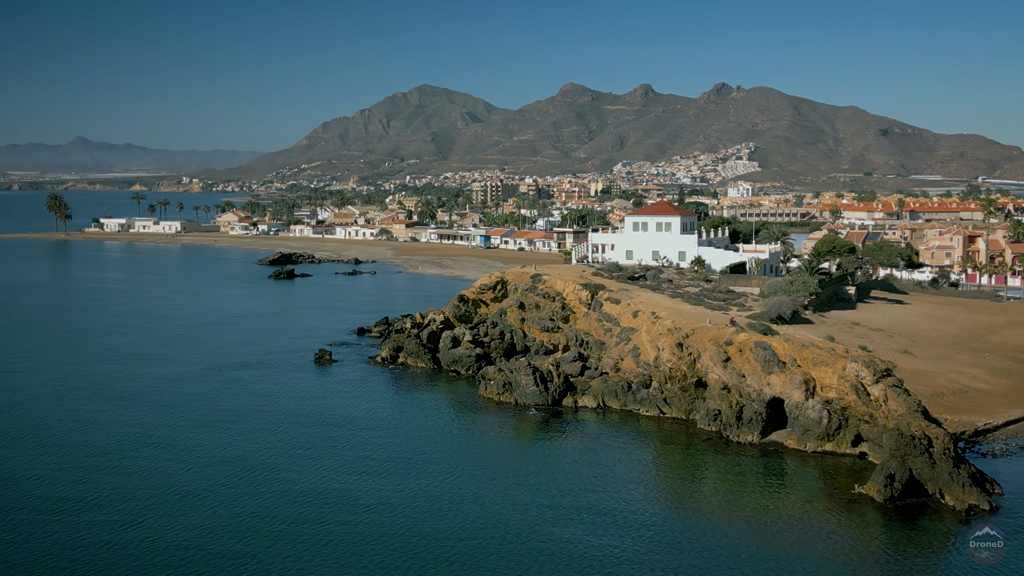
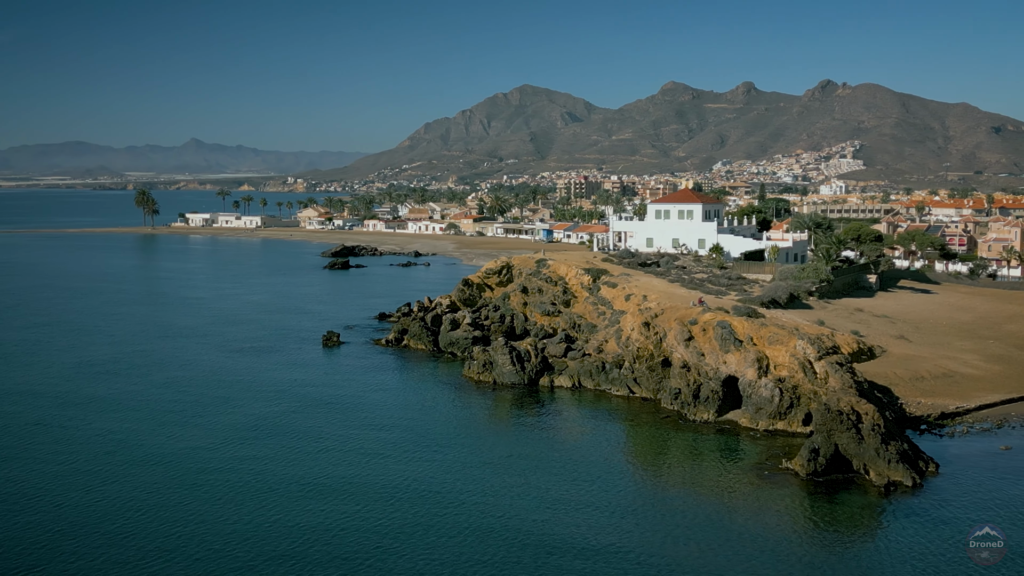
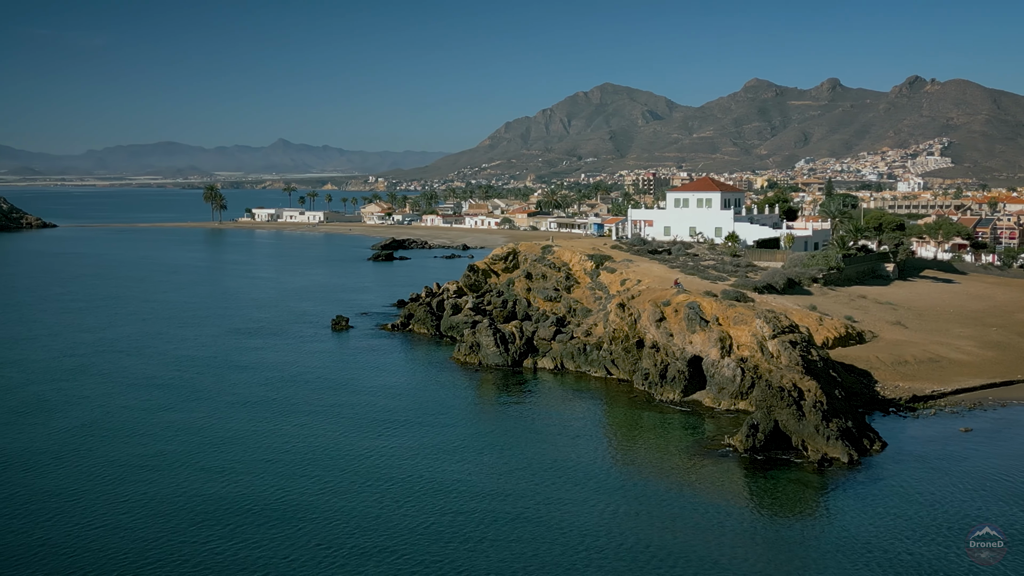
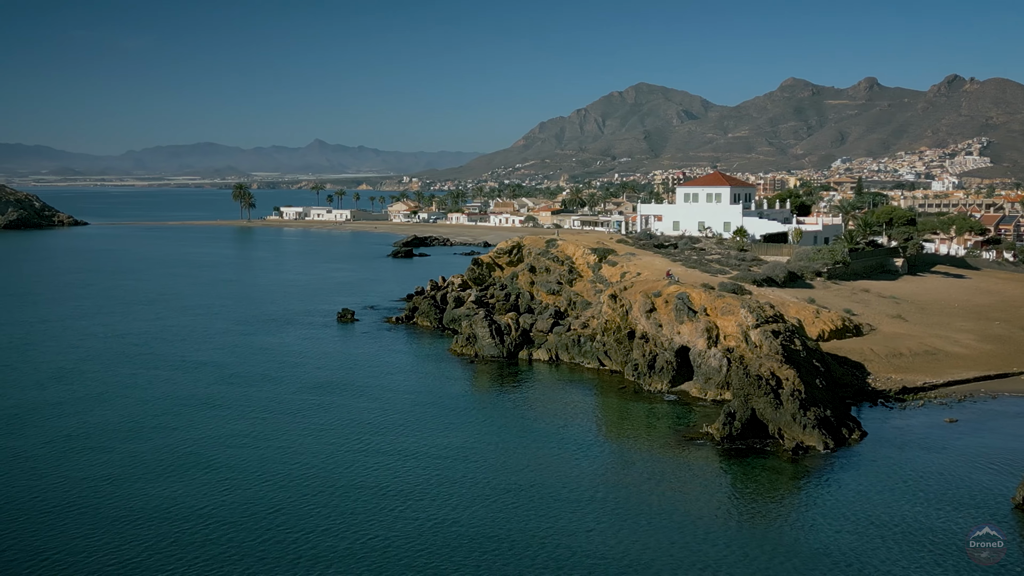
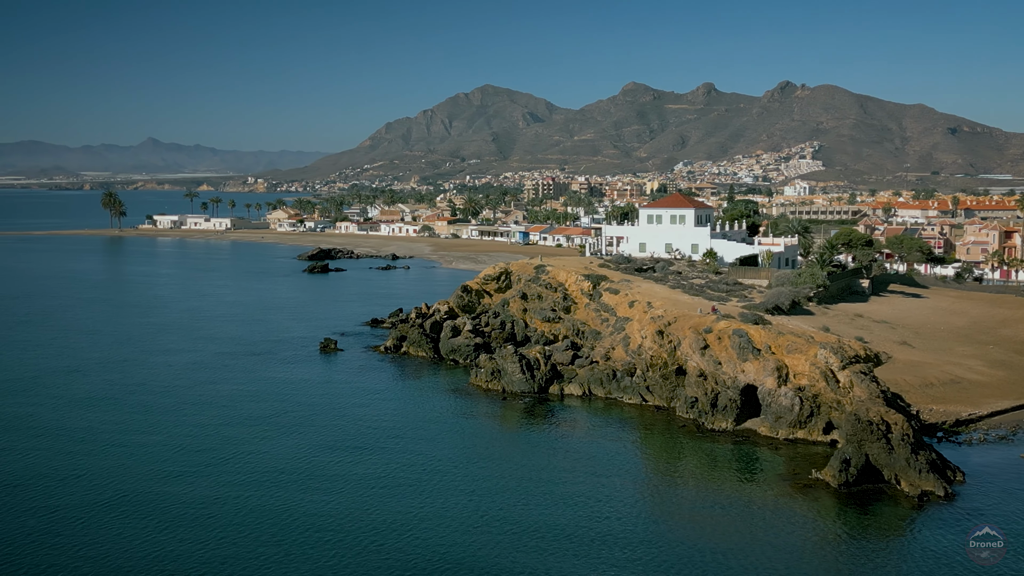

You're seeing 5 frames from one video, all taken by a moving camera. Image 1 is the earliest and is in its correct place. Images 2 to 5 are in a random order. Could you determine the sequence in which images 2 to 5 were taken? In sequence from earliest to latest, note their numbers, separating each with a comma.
5, 2, 3, 4
